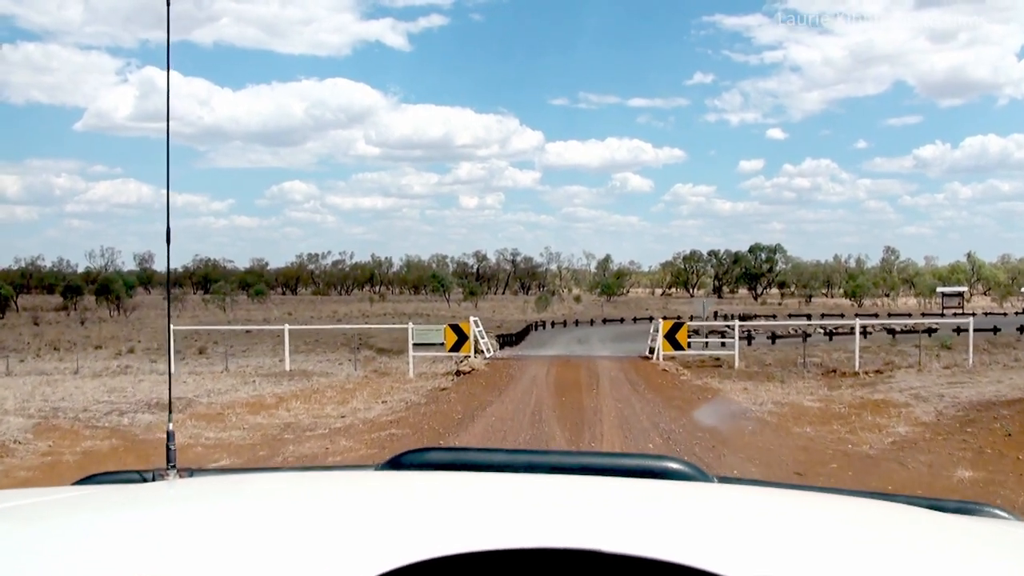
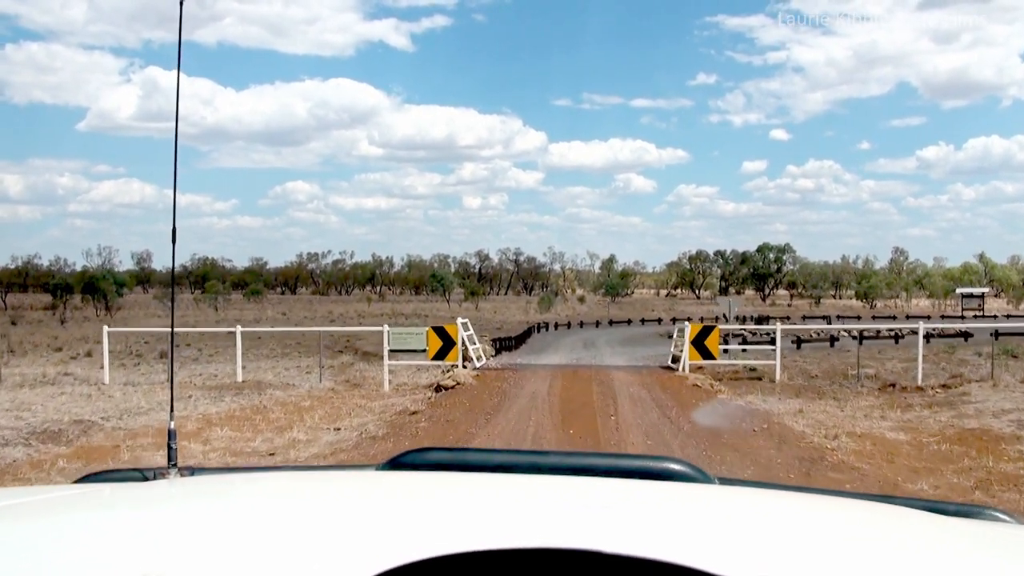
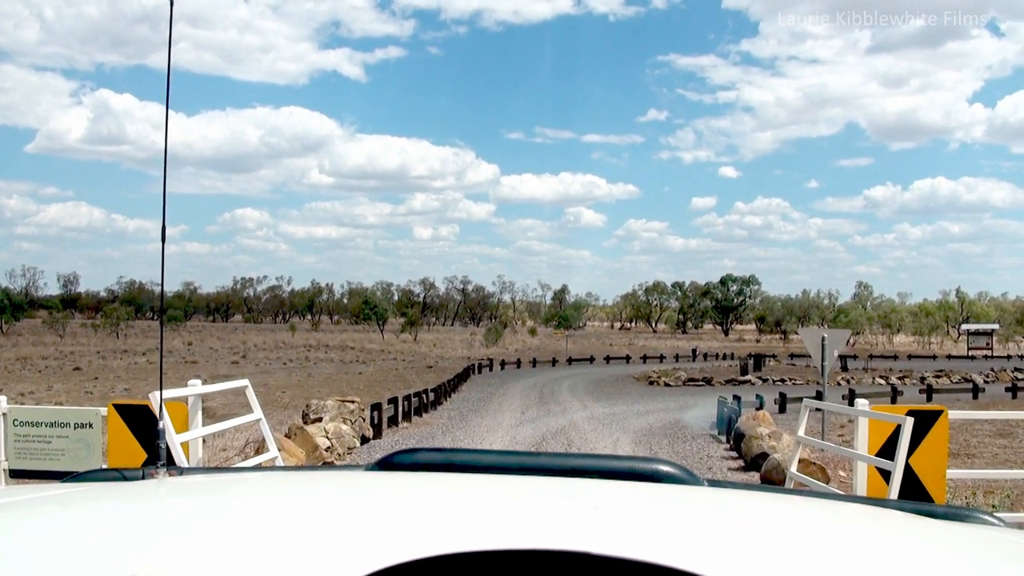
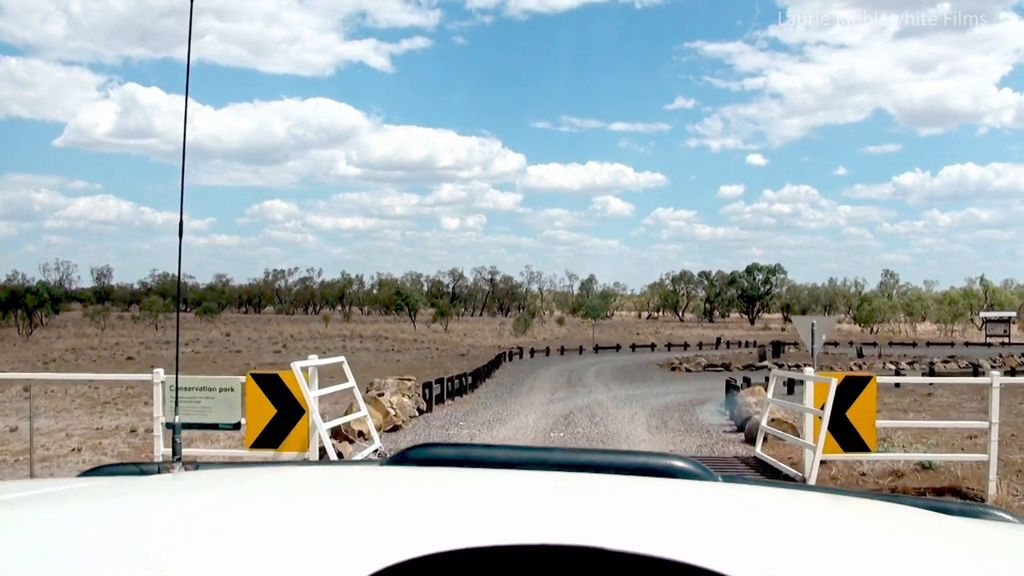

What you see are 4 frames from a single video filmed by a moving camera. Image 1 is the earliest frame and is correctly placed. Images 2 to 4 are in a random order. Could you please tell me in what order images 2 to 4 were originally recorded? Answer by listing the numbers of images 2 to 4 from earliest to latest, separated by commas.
2, 4, 3
